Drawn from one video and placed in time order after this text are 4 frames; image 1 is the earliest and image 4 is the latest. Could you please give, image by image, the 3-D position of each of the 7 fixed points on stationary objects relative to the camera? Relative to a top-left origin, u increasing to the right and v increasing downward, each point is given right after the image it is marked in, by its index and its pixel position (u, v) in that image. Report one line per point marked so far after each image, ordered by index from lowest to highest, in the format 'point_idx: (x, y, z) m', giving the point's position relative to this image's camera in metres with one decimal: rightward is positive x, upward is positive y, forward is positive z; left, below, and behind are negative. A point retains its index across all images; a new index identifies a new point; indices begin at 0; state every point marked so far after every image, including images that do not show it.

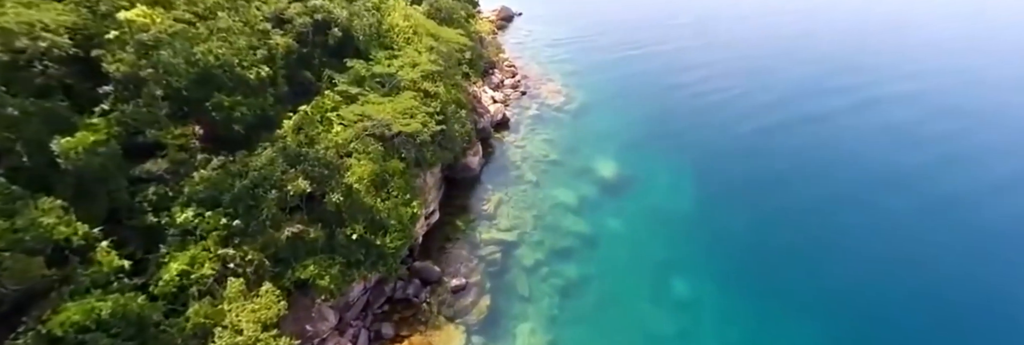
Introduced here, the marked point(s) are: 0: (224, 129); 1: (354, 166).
0: (-9.7, +1.5, +17.7) m
1: (-6.0, -0.1, +19.9) m
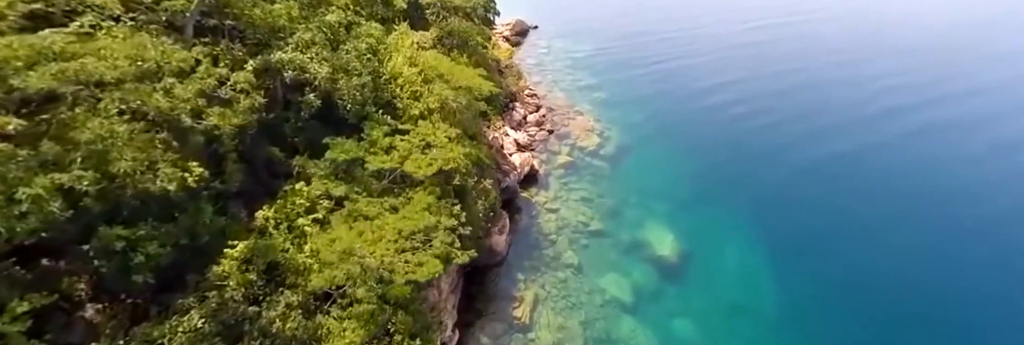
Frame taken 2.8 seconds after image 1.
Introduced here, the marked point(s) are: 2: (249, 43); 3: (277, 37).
0: (-8.1, -2.3, +10.8) m
1: (-4.4, -3.8, +13.0) m
2: (-8.7, +4.2, +17.1) m
3: (-8.2, +4.6, +17.9) m
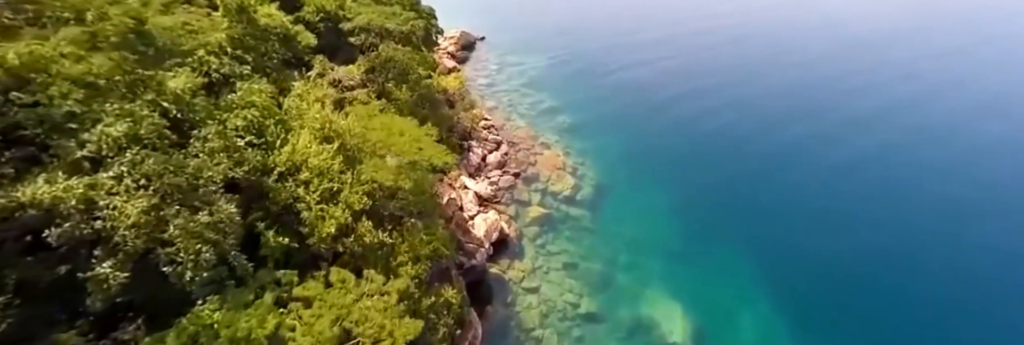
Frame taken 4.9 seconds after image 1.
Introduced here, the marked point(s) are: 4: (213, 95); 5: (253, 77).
0: (-7.6, -5.9, +3.5) m
1: (-4.1, -7.1, +6.1) m
2: (-9.2, +0.6, +9.7) m
3: (-8.9, +0.9, +10.5) m
4: (-8.1, +2.2, +14.2) m
5: (-7.8, +2.9, +15.7) m
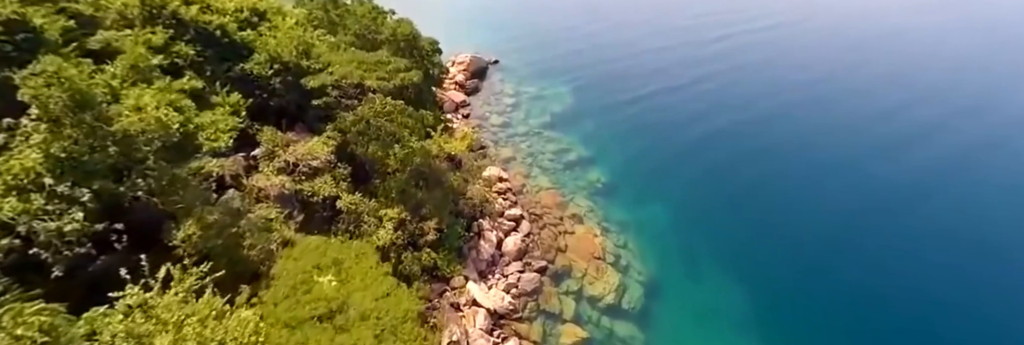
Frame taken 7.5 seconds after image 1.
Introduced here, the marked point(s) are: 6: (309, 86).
0: (-7.2, -9.6, -3.7) m
1: (-3.6, -11.0, -1.1) m
2: (-8.6, -3.2, +2.7) m
3: (-8.2, -2.9, +3.4) m
4: (-7.3, -1.6, +7.2) m
5: (-7.0, -1.0, +8.6) m
6: (-7.5, +3.2, +19.3) m
